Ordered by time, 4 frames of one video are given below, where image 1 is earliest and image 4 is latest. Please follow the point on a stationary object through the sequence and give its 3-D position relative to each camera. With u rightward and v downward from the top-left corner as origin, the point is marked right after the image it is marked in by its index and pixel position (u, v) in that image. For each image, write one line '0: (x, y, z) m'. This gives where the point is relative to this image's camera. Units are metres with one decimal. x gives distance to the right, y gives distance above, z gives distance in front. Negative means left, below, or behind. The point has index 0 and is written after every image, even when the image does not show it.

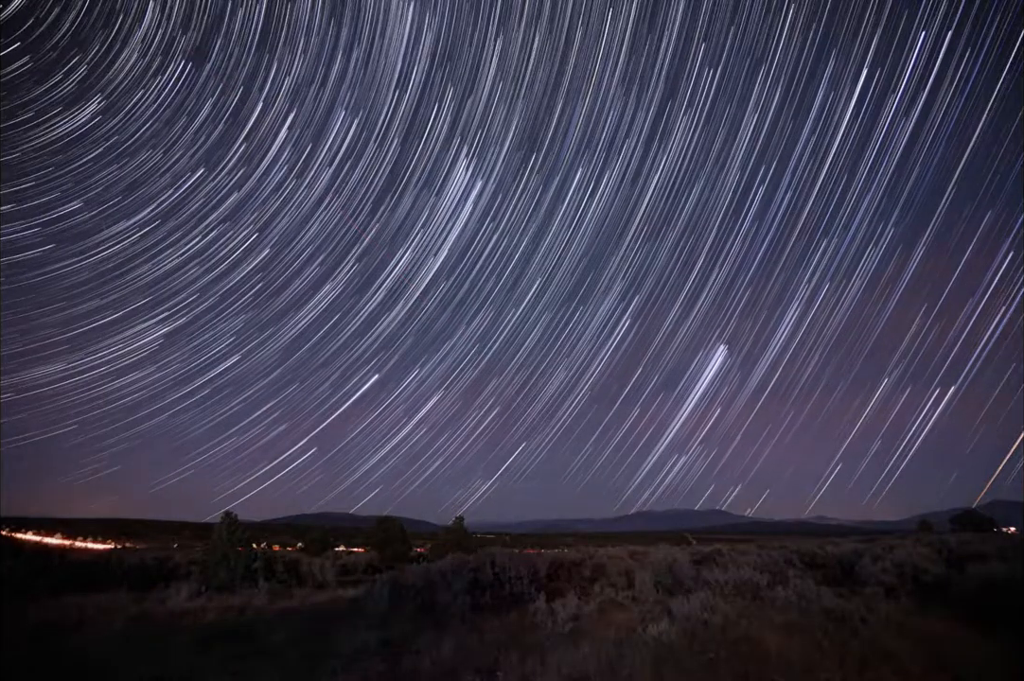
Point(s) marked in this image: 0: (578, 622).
0: (+1.1, -4.6, +12.7) m
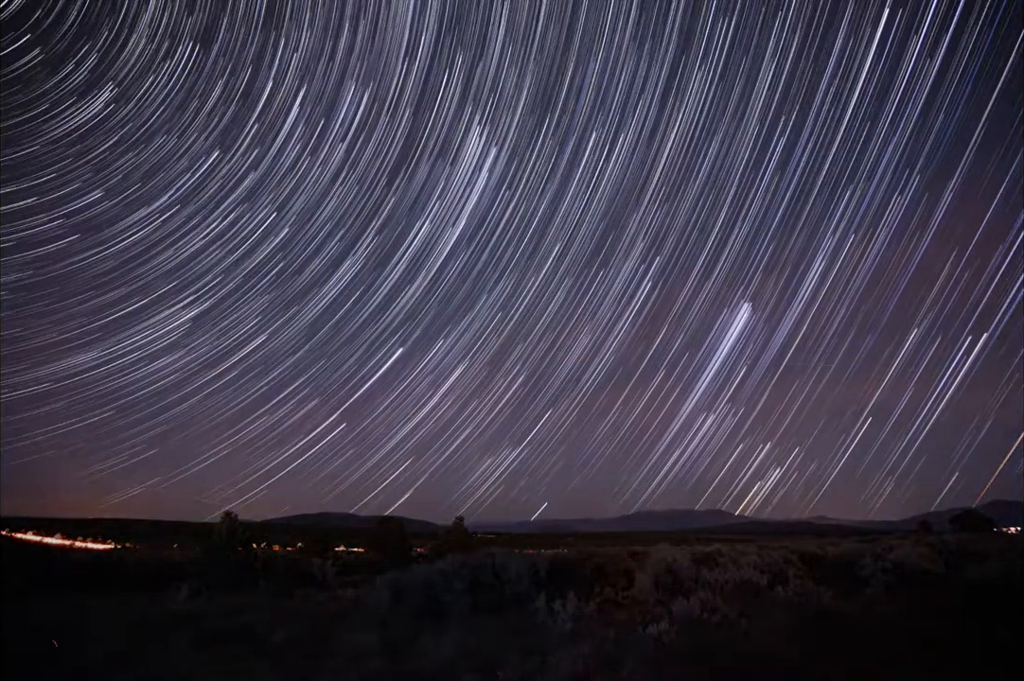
0: (+1.1, -4.6, +12.6) m
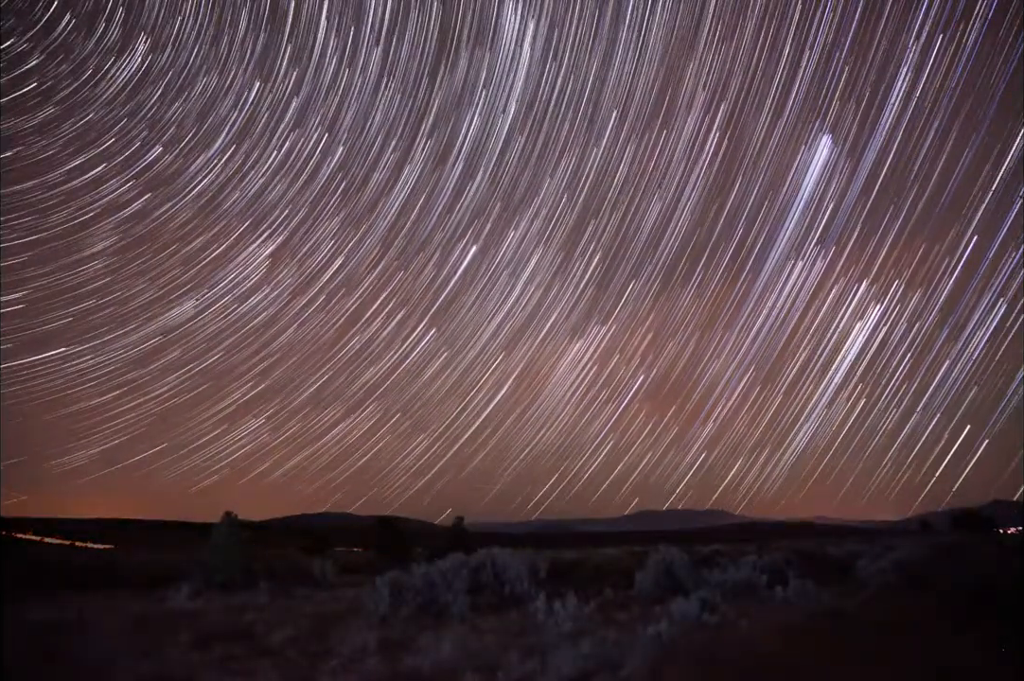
0: (+1.1, -4.4, +12.1) m
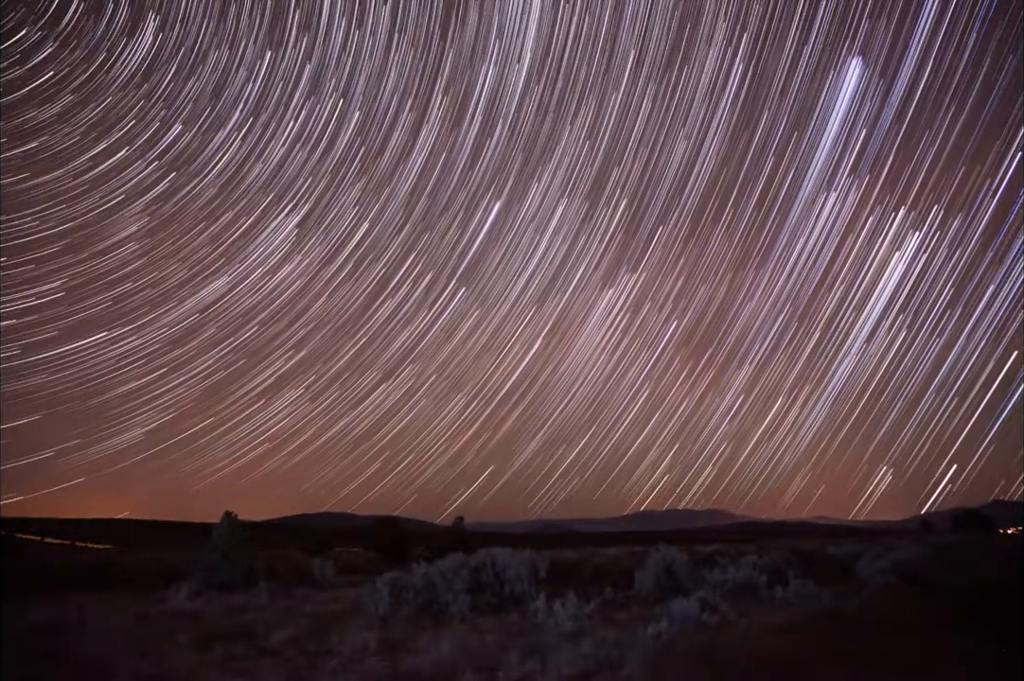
0: (+1.0, -4.3, +11.8) m
